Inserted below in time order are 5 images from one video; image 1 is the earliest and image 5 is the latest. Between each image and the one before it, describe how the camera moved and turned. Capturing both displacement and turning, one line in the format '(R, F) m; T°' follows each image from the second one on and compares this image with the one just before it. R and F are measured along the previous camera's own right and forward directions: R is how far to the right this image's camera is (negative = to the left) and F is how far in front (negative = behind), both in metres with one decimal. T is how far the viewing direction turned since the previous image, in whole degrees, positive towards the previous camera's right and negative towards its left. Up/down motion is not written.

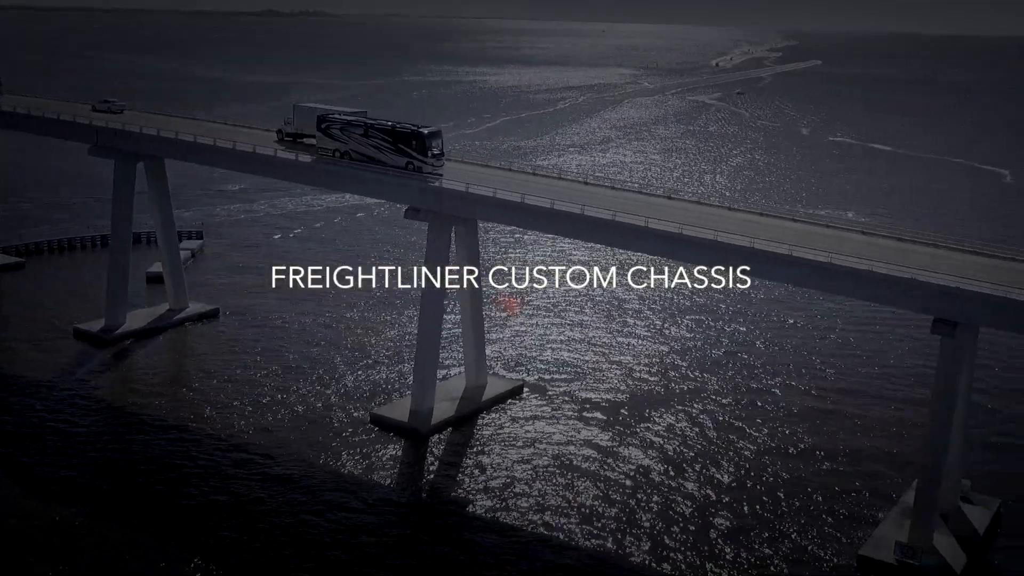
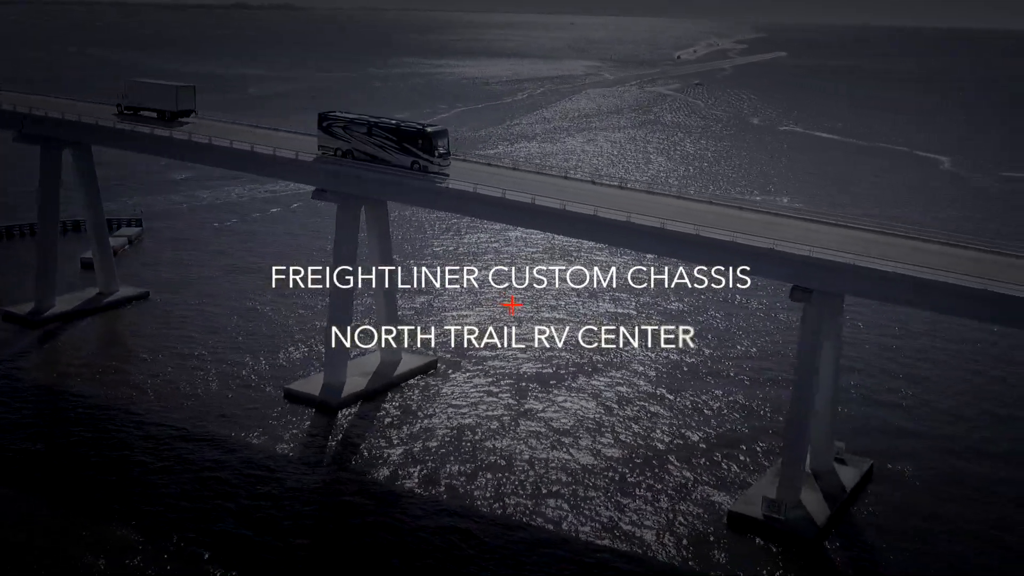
(+1.7, -1.3) m; +1°
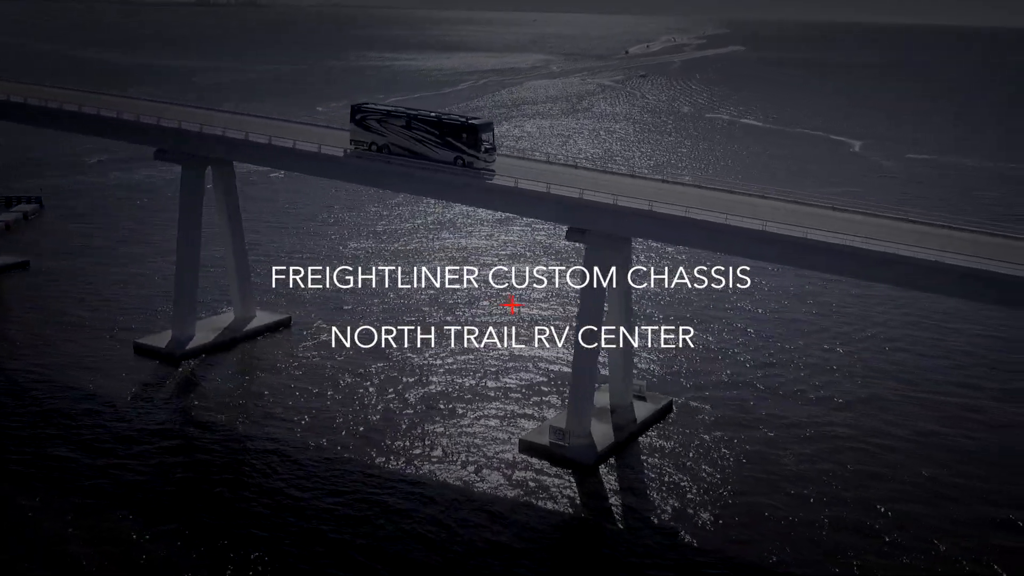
(+3.7, -1.8) m; +2°
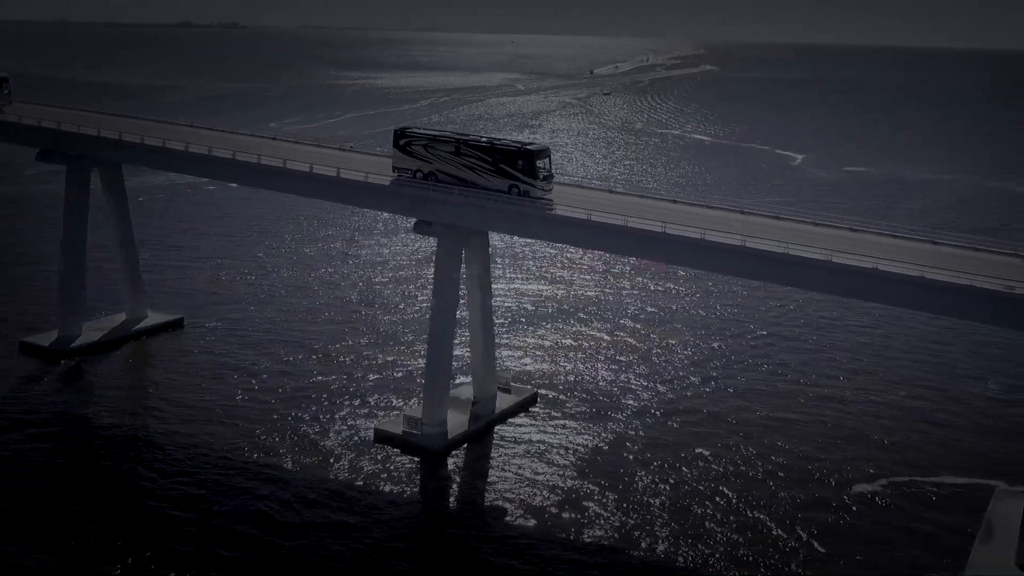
(+2.9, -0.7) m; +1°
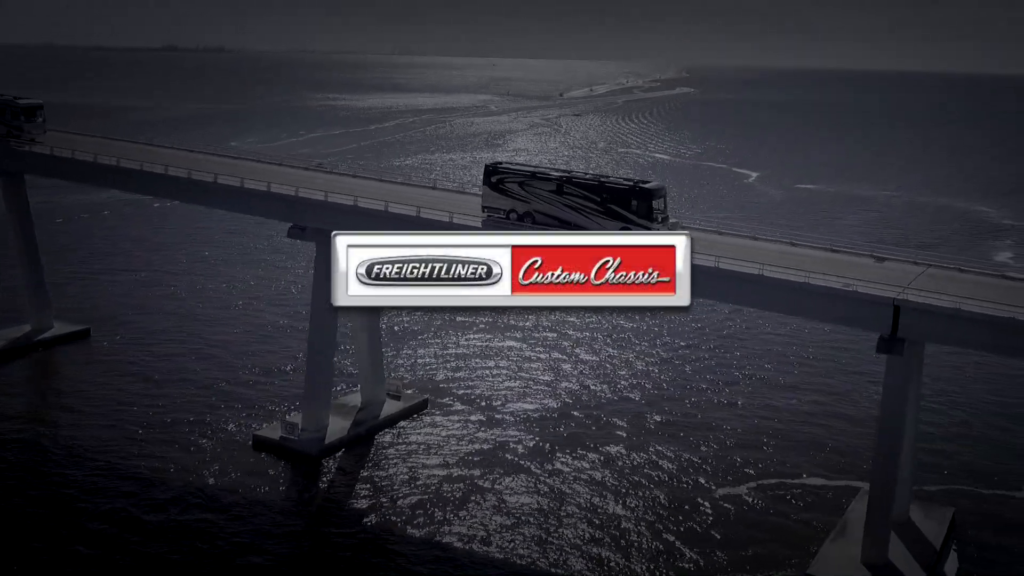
(+2.4, -0.1) m; +1°
